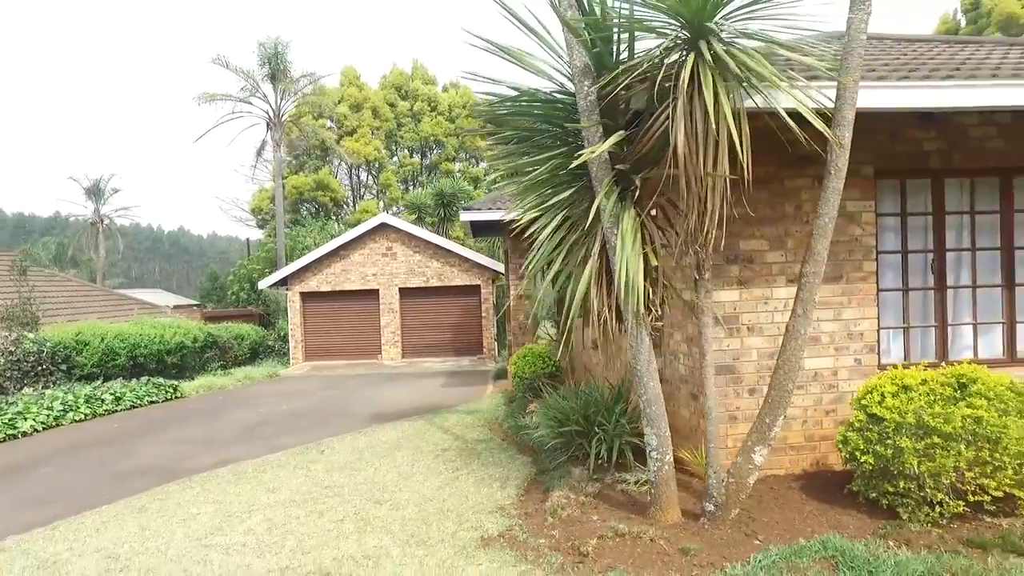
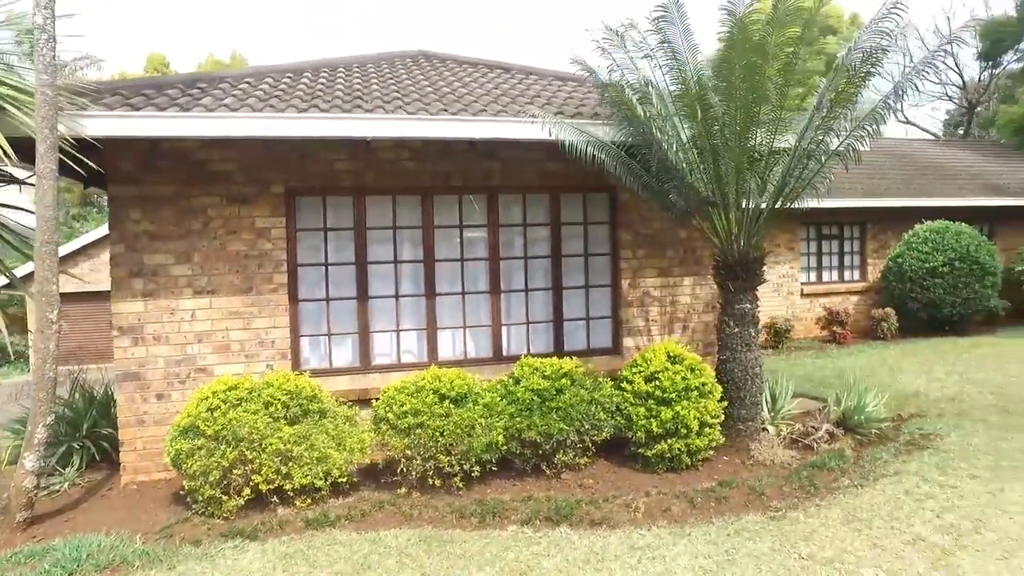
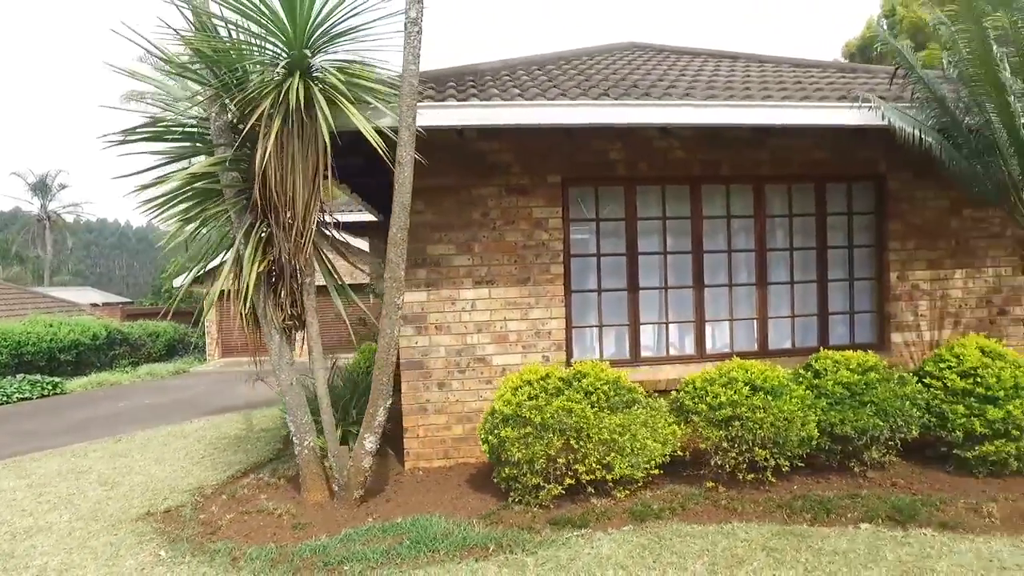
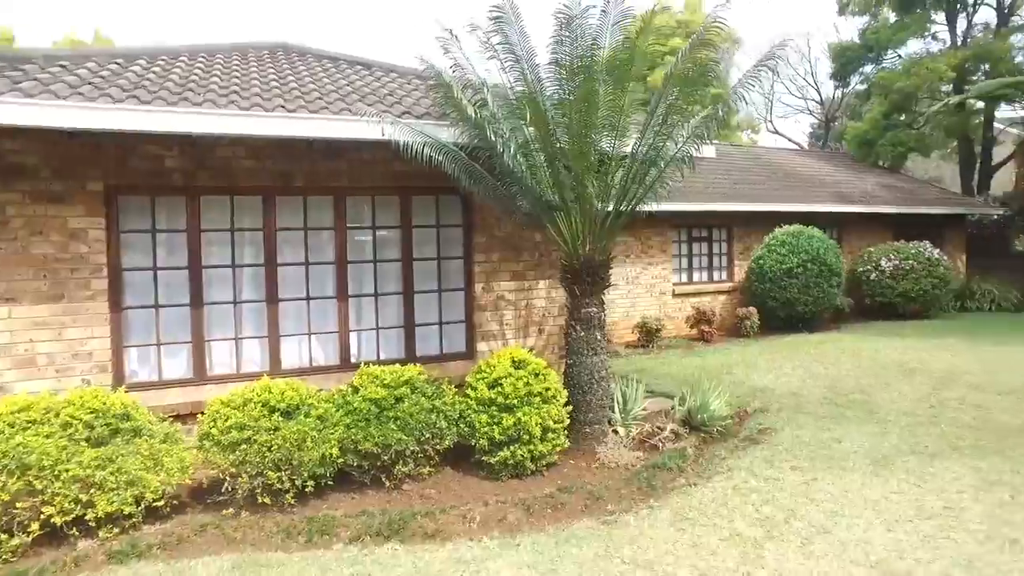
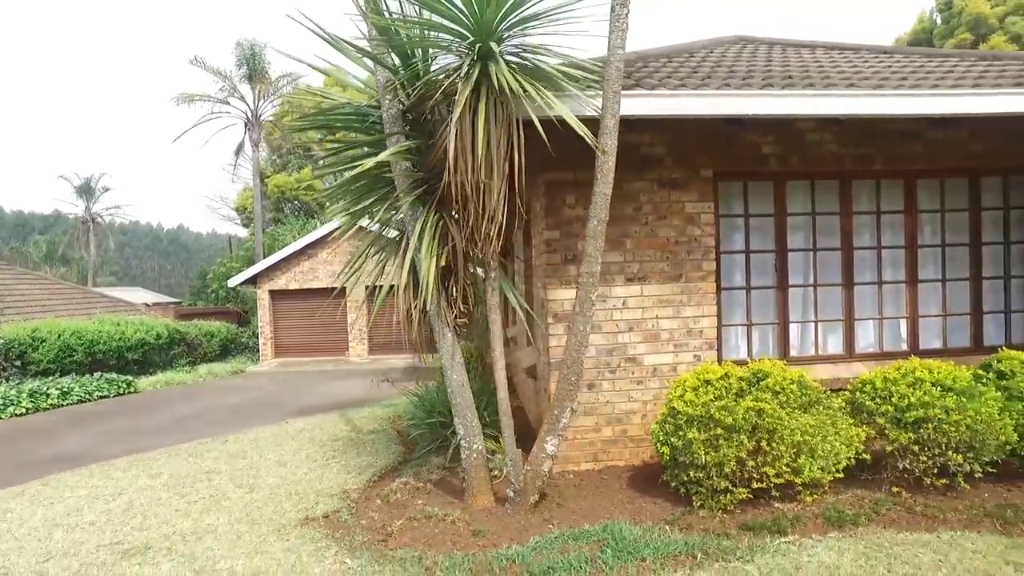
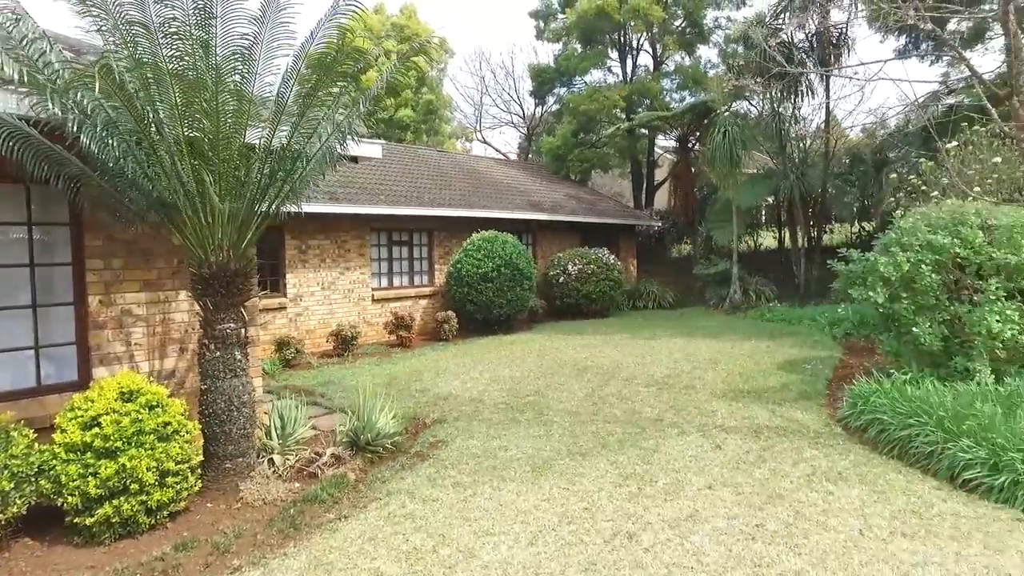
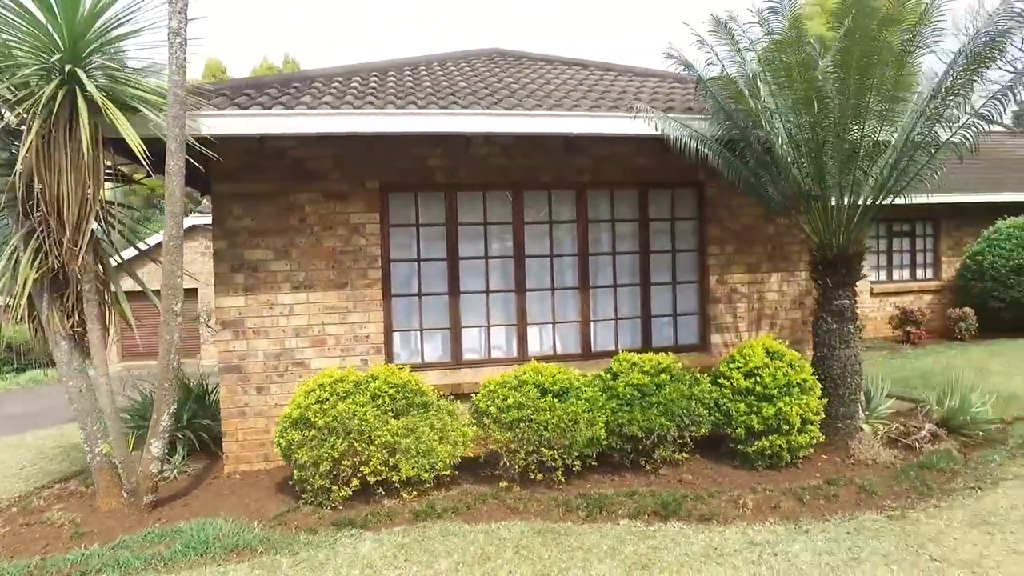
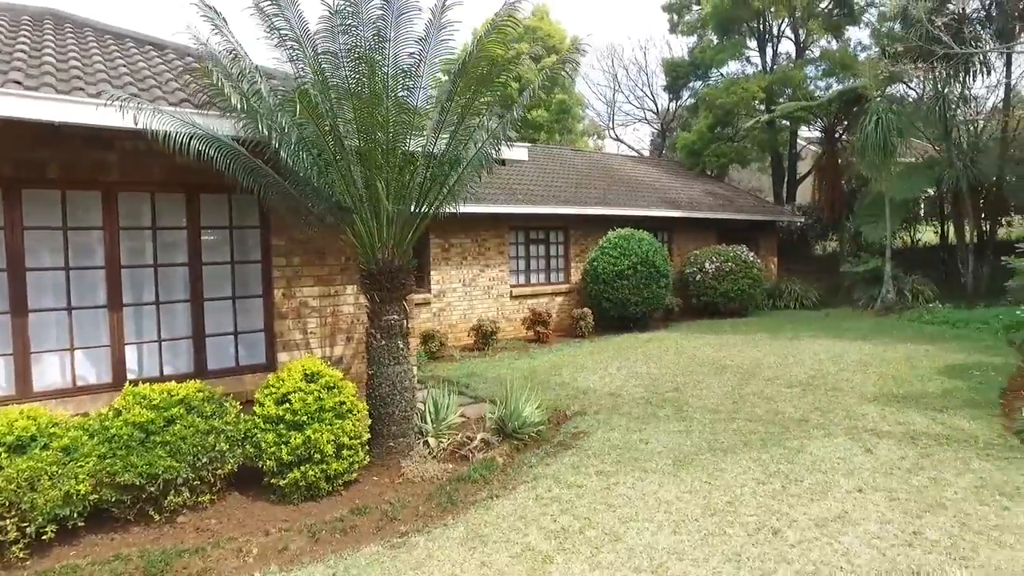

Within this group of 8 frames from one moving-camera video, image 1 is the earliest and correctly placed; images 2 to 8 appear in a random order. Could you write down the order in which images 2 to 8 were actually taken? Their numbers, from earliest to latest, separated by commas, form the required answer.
5, 3, 7, 2, 4, 8, 6
